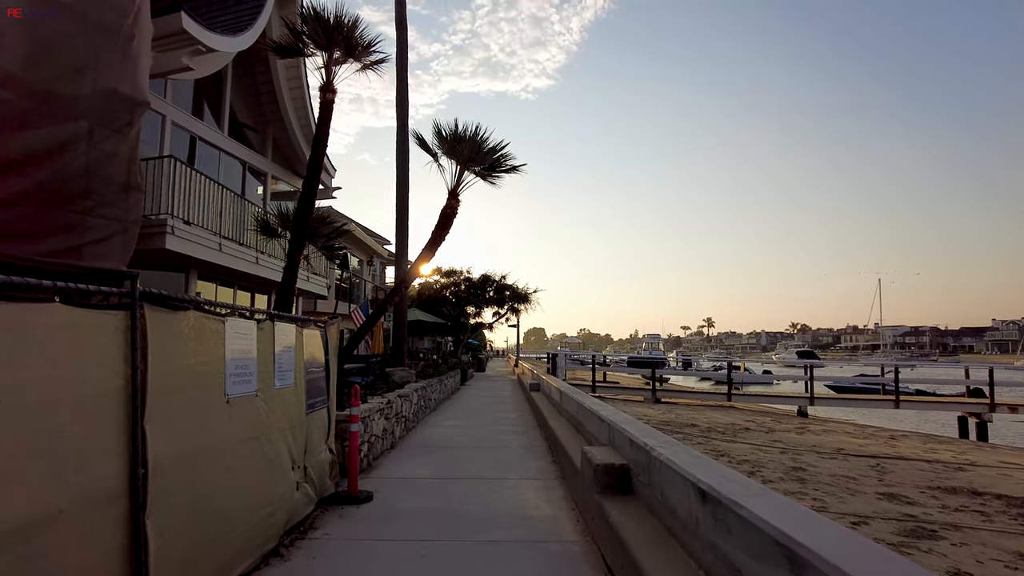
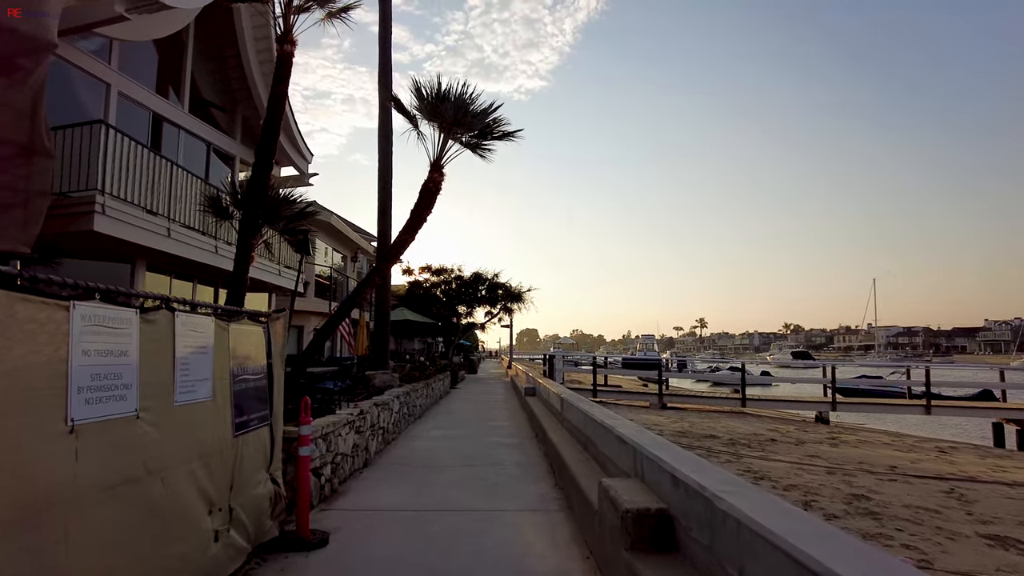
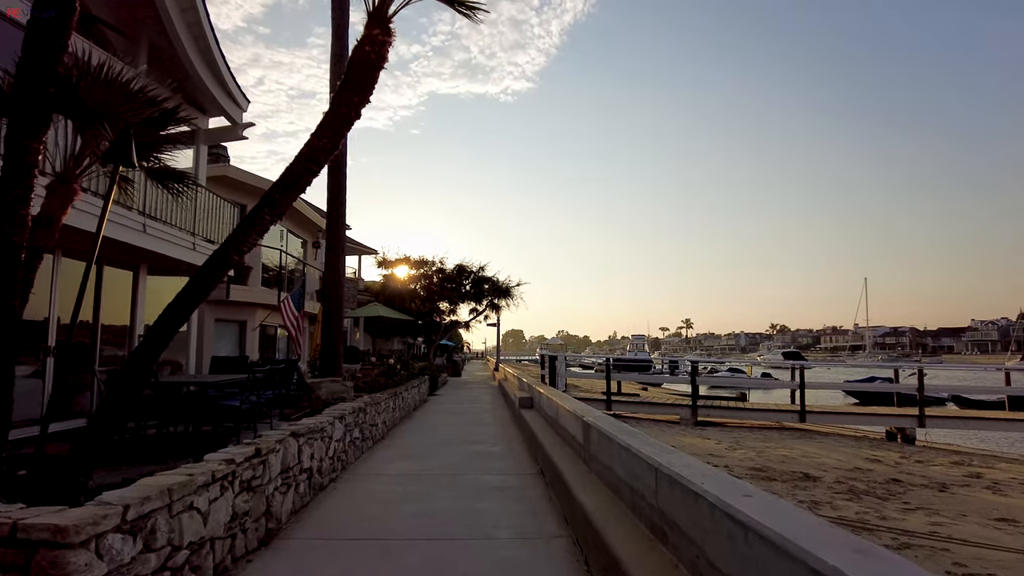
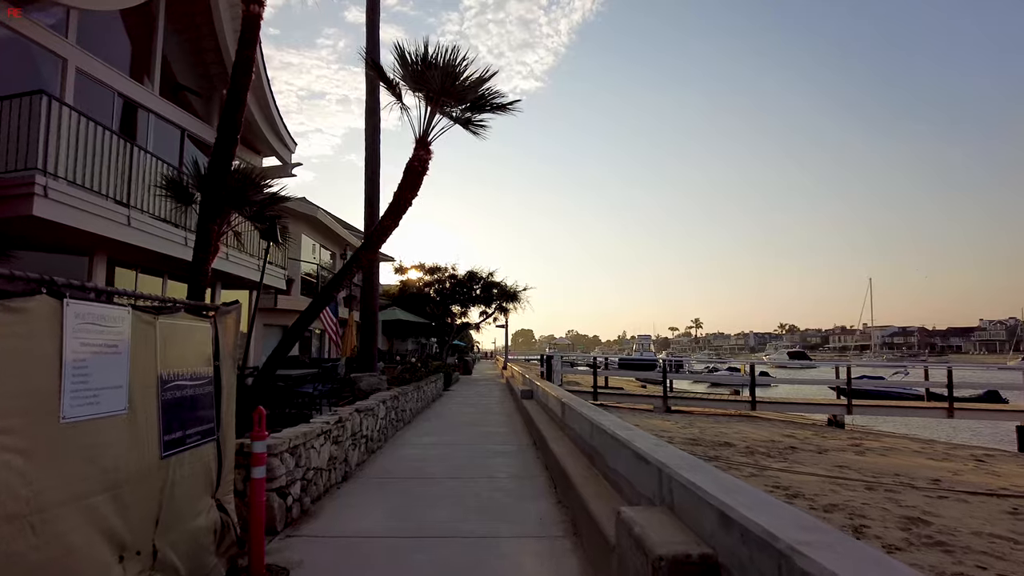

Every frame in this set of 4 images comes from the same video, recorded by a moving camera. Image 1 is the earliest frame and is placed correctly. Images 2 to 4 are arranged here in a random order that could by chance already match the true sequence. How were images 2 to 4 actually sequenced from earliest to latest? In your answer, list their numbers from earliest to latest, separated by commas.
2, 4, 3
